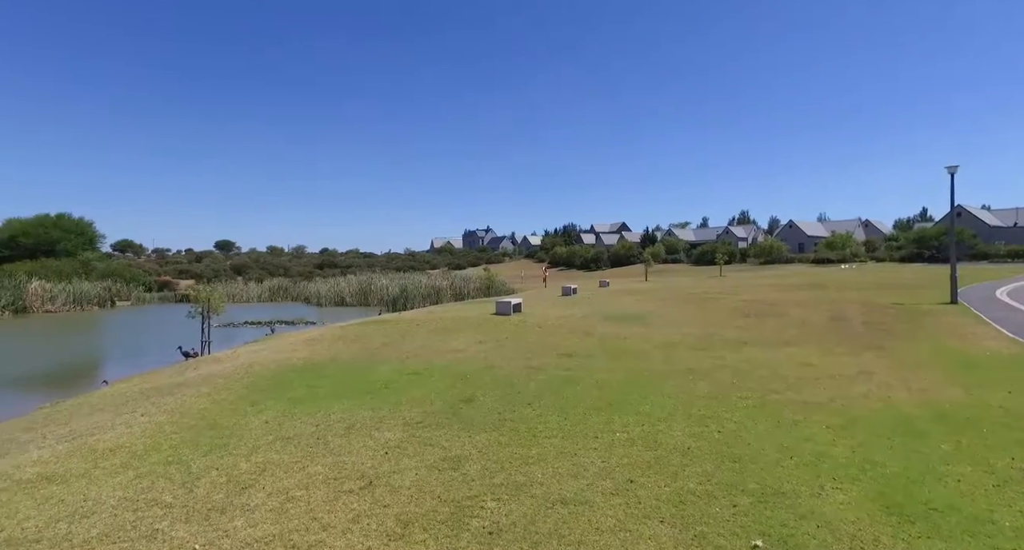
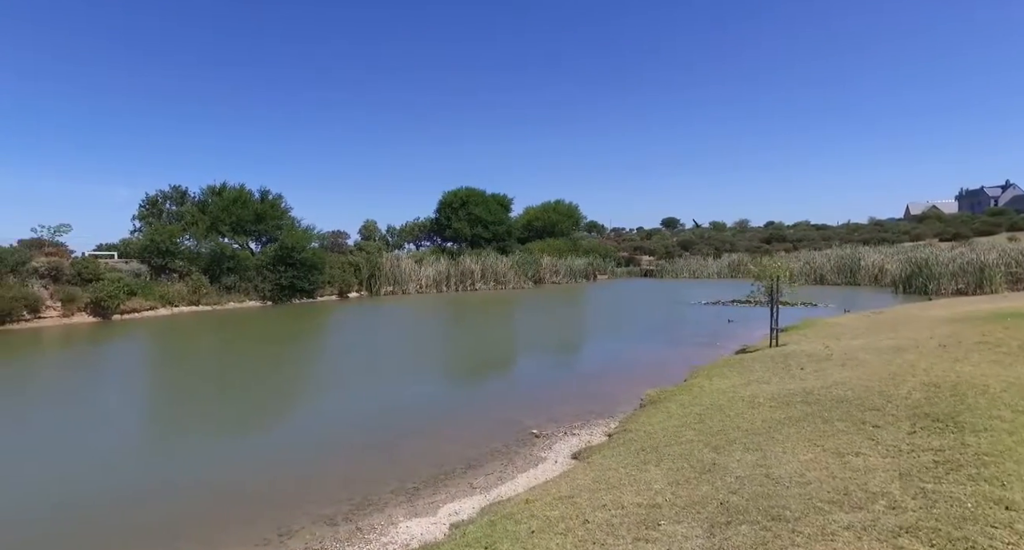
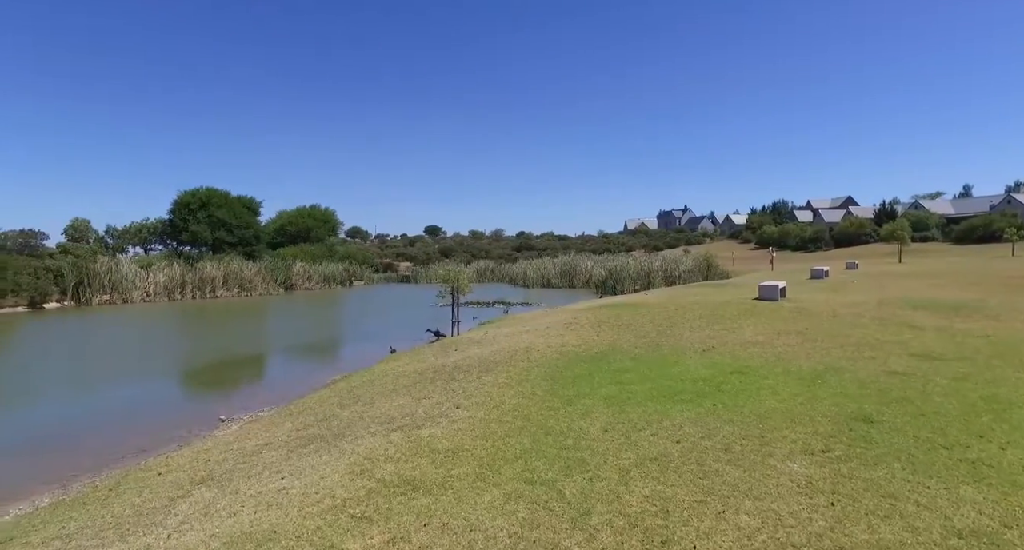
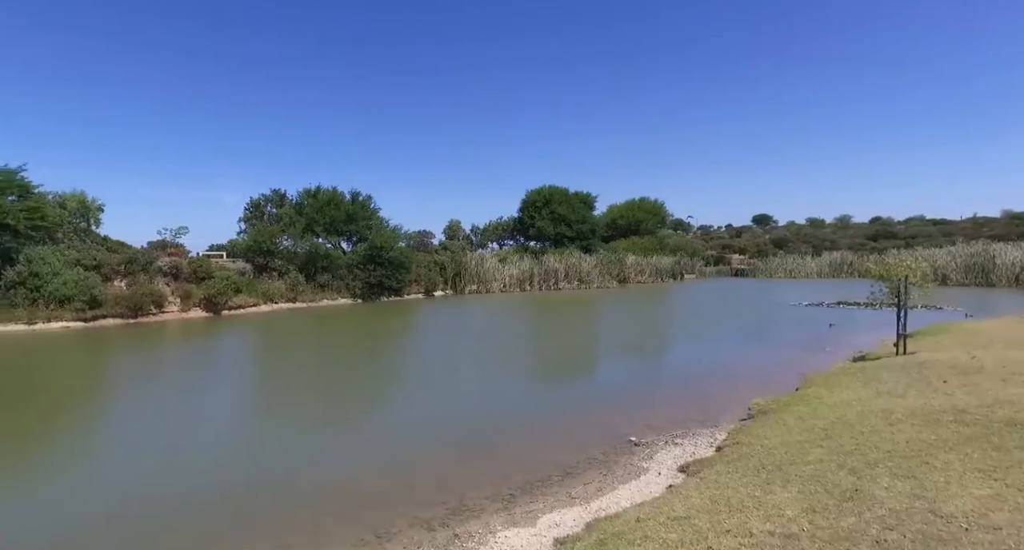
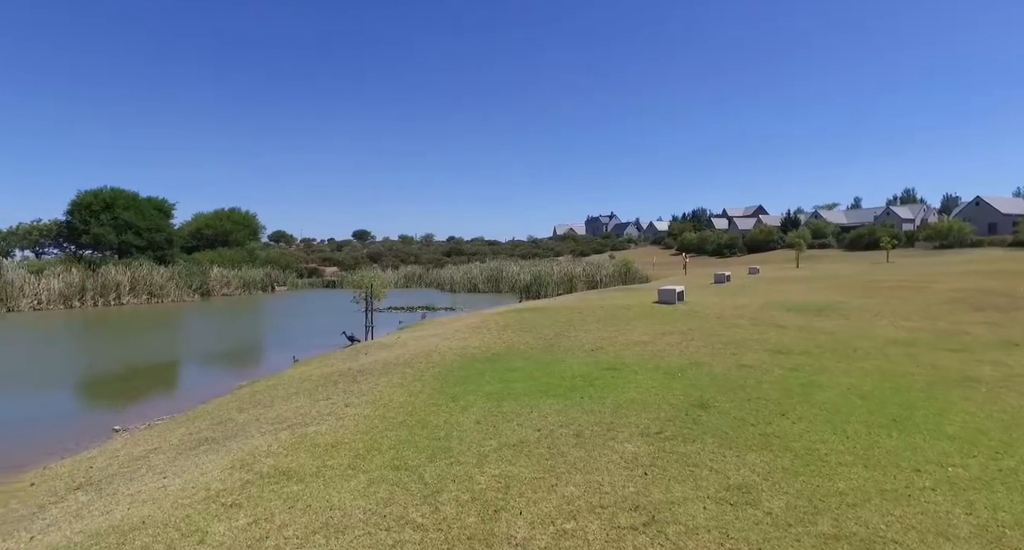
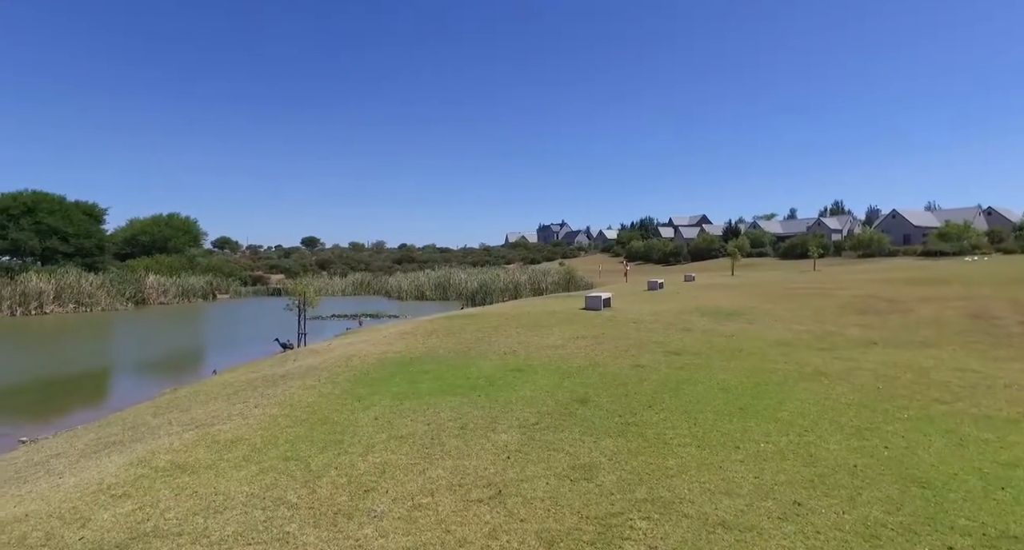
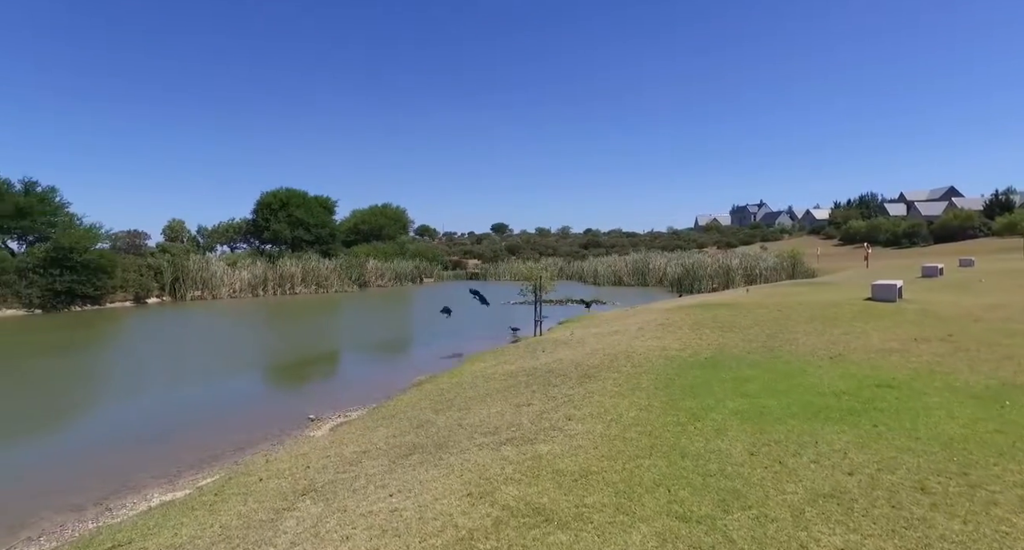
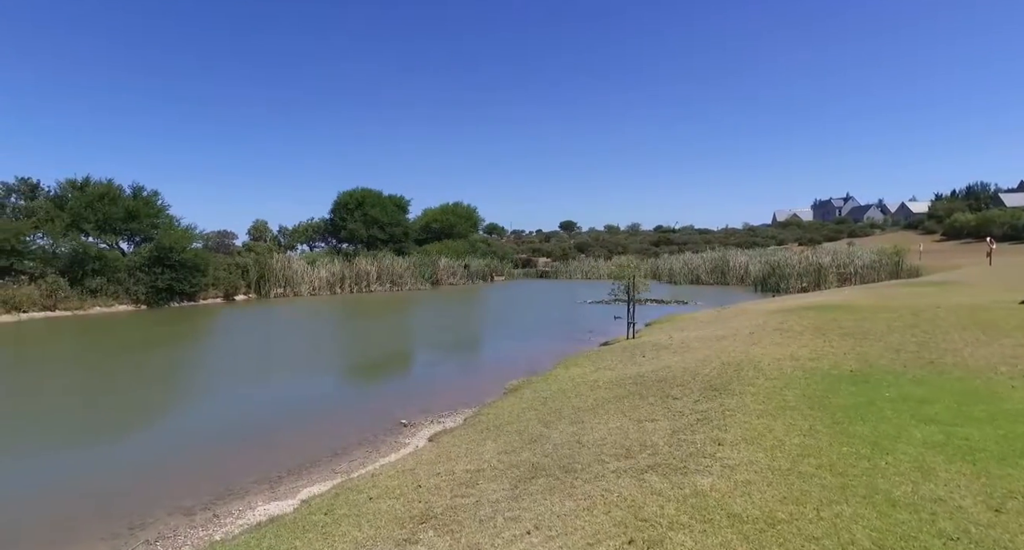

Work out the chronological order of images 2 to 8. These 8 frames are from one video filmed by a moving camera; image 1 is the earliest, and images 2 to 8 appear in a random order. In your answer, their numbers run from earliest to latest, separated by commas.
6, 5, 3, 7, 8, 2, 4
